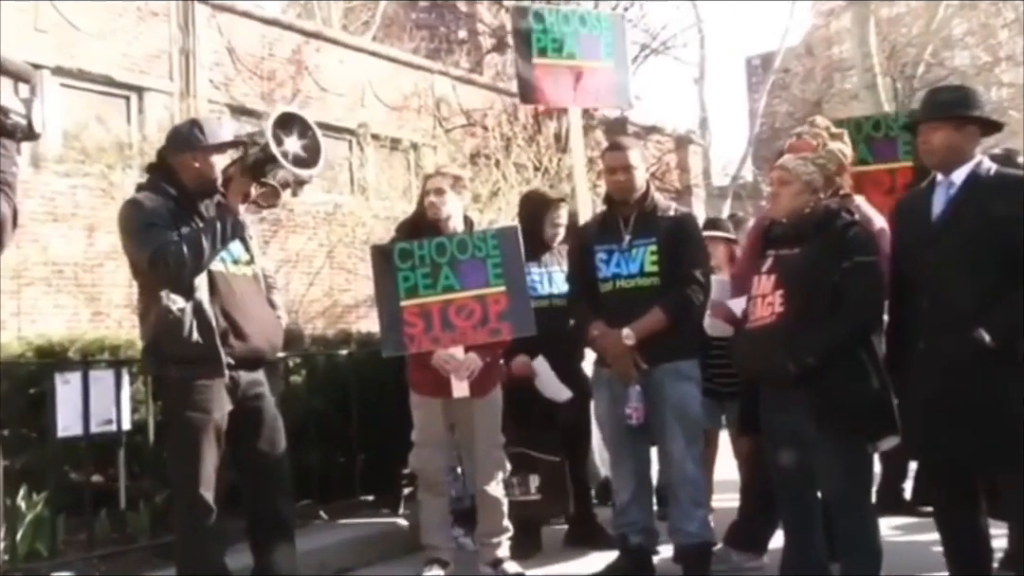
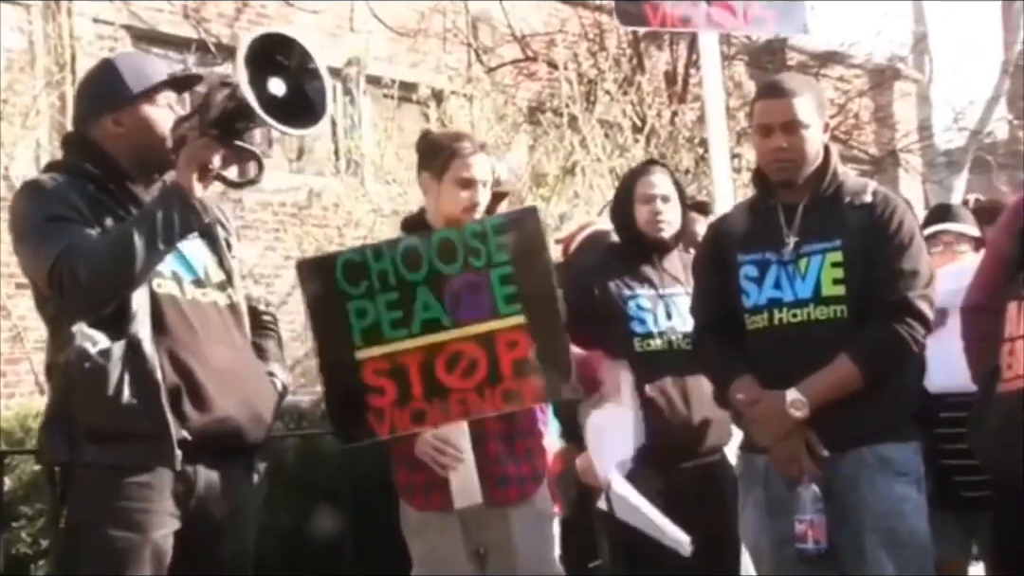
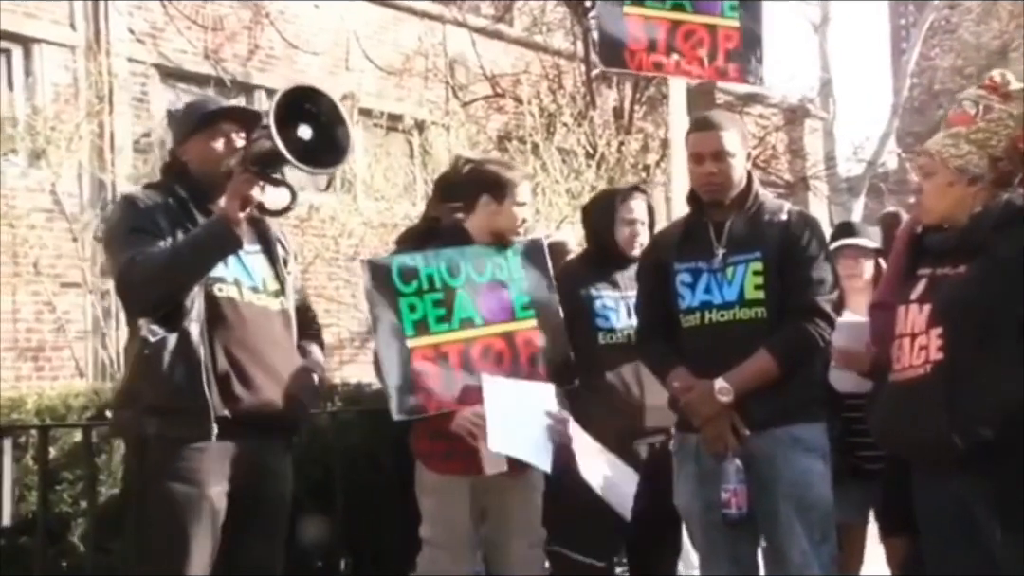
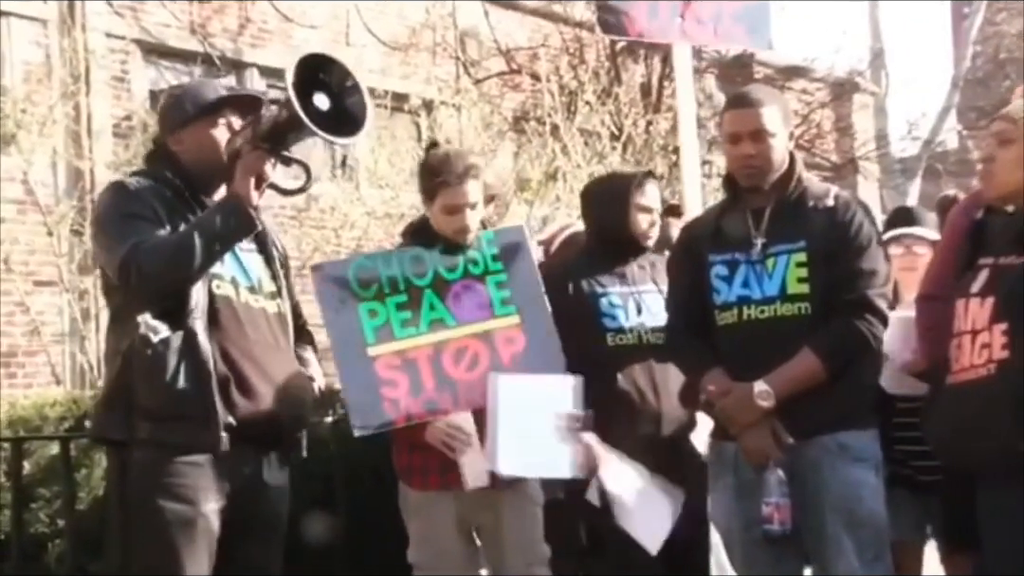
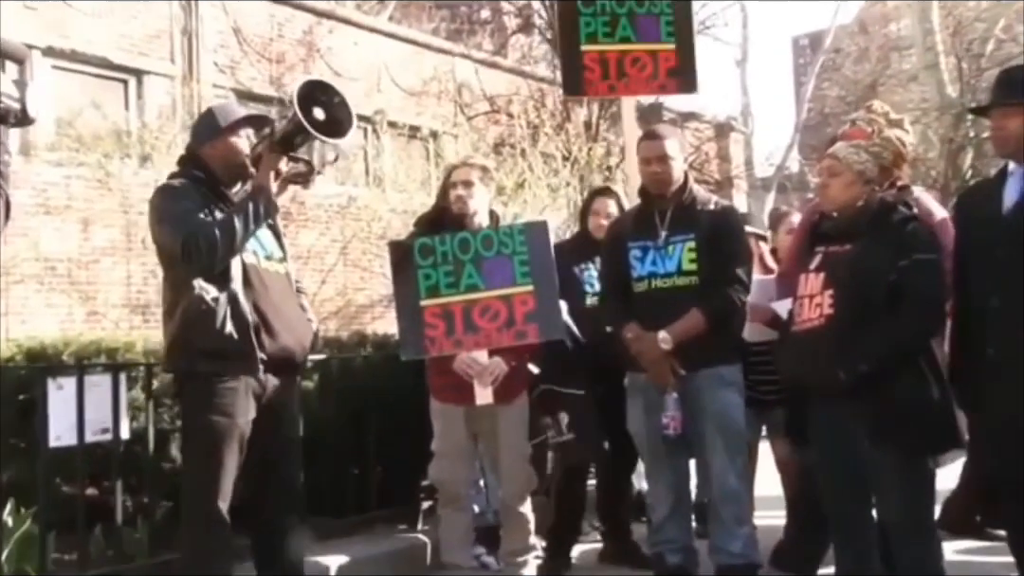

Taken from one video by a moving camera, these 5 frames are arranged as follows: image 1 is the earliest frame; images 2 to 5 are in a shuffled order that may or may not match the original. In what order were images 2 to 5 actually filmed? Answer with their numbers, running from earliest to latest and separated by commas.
5, 3, 4, 2
